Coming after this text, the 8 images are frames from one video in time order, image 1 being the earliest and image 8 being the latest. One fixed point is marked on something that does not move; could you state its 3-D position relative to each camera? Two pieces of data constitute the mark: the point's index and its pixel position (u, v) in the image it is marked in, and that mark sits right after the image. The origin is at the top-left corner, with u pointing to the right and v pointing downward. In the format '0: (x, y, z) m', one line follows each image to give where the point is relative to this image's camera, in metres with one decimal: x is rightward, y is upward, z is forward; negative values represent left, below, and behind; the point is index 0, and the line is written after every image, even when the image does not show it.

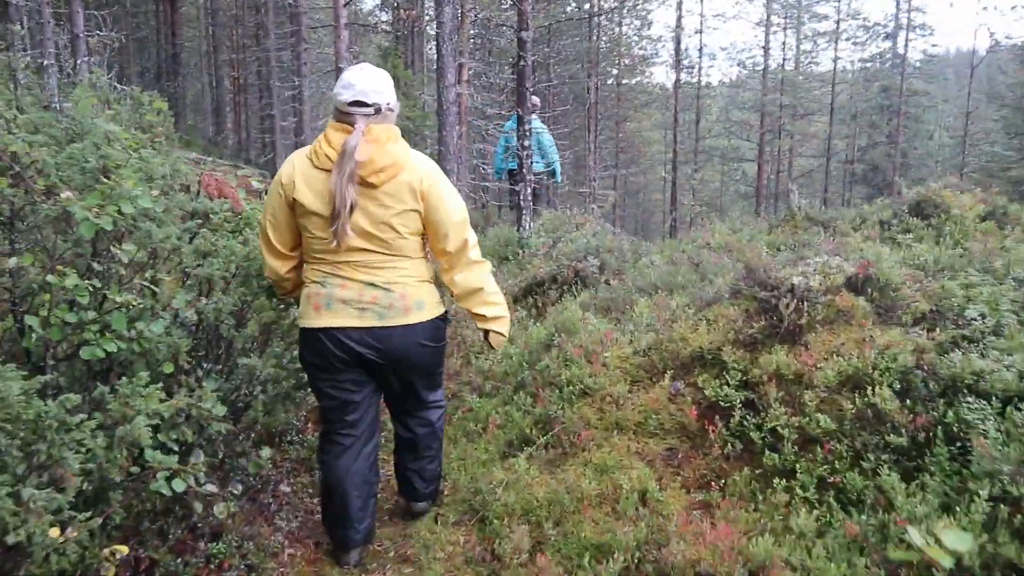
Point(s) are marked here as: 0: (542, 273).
0: (+0.3, +0.2, +8.9) m
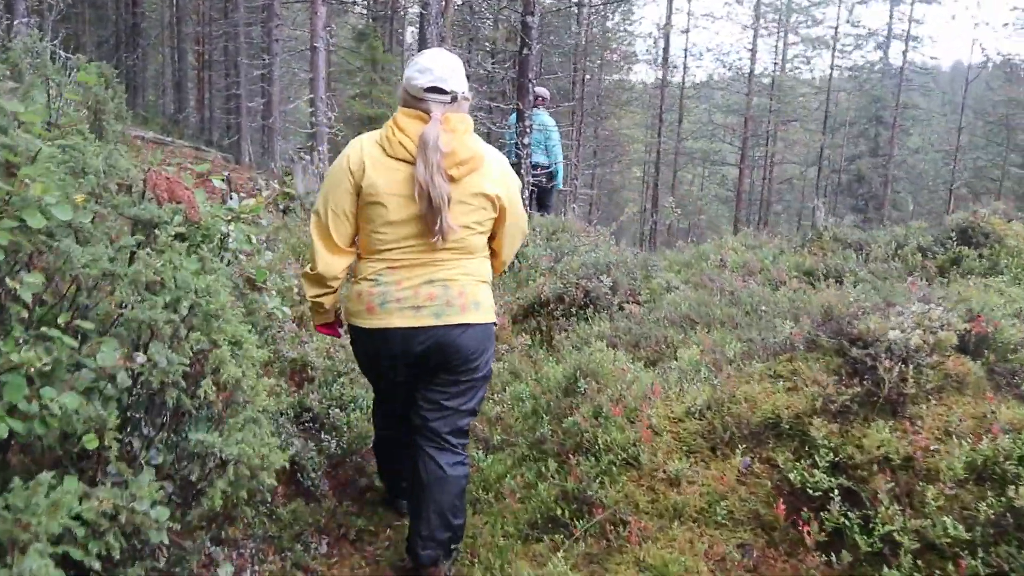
0: (+0.3, 0.0, +7.8) m
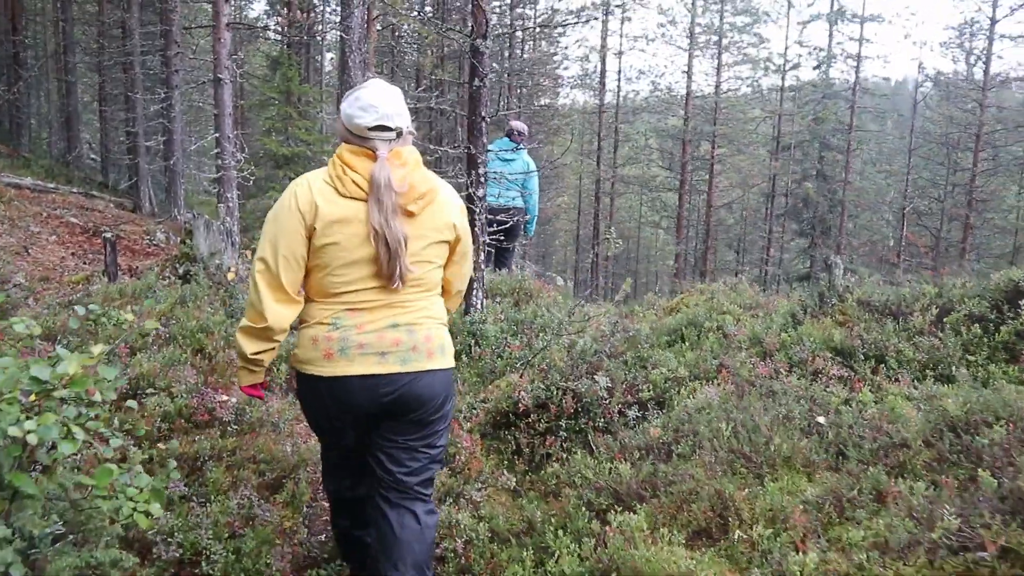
0: (+0.1, -0.8, +6.0) m
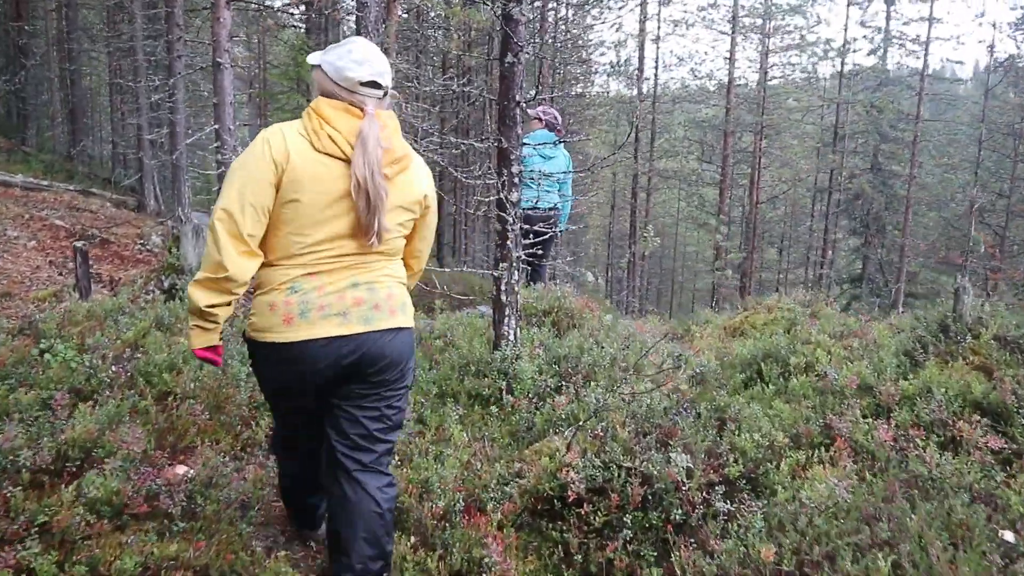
0: (+0.3, -1.0, +4.5) m
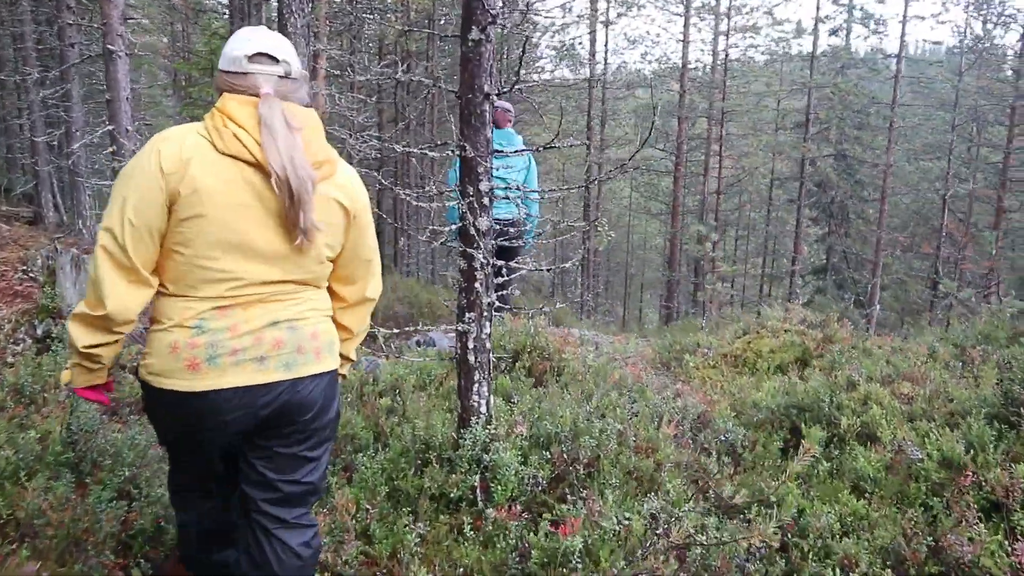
0: (+0.3, -1.3, +2.9) m
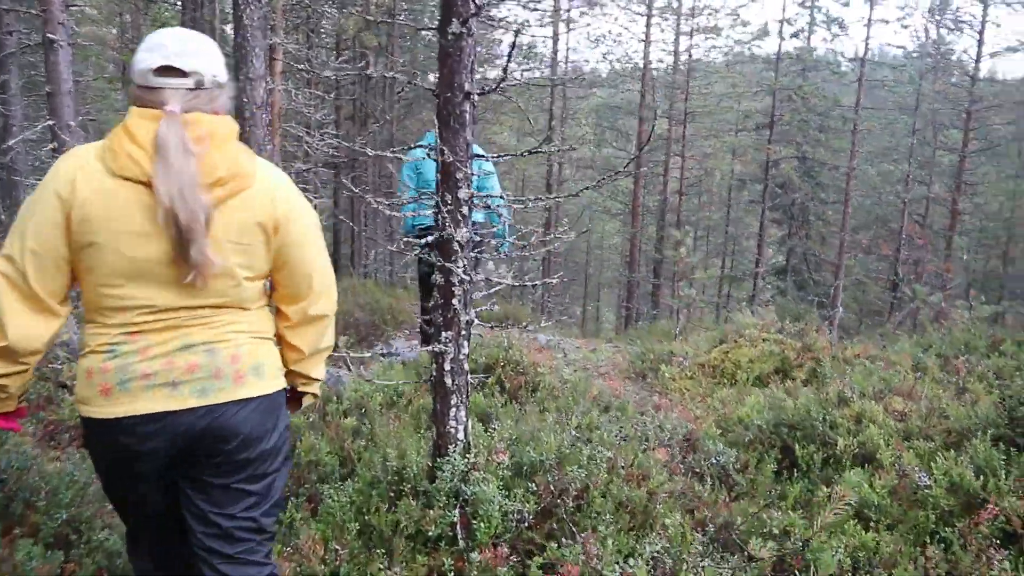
0: (+0.3, -1.4, +2.6) m
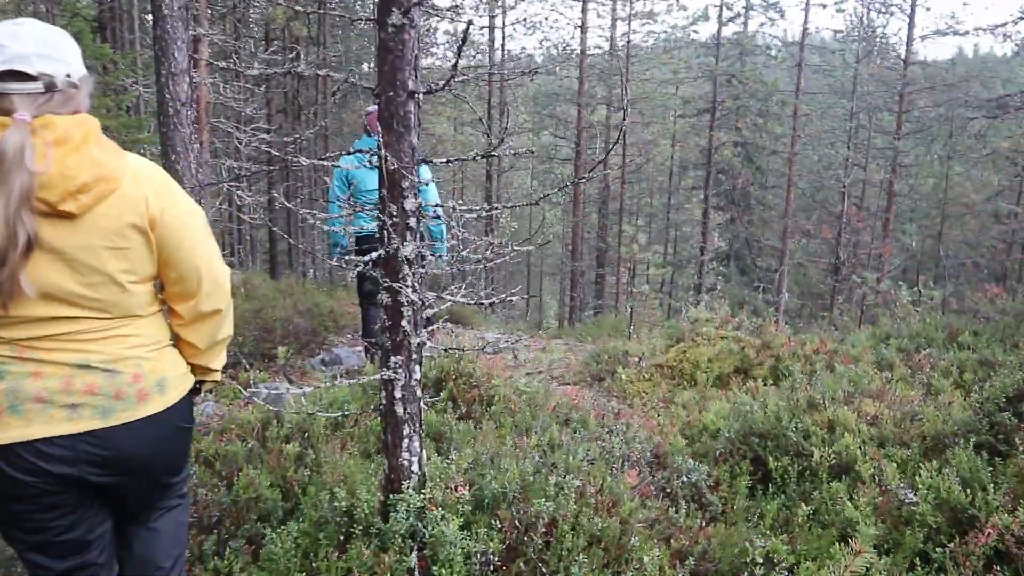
0: (+0.3, -1.5, +2.2) m
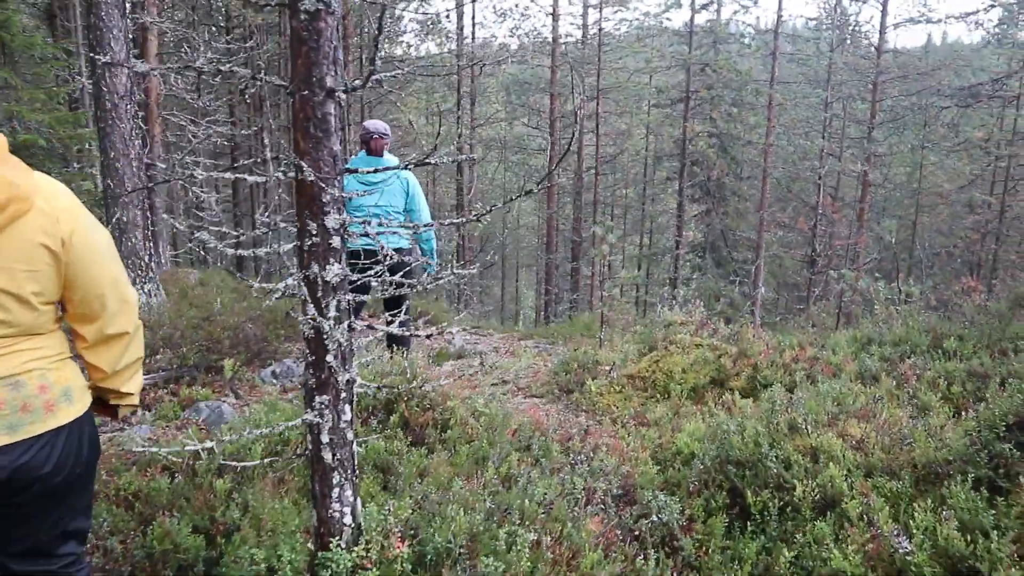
0: (+0.1, -1.6, +1.7) m
